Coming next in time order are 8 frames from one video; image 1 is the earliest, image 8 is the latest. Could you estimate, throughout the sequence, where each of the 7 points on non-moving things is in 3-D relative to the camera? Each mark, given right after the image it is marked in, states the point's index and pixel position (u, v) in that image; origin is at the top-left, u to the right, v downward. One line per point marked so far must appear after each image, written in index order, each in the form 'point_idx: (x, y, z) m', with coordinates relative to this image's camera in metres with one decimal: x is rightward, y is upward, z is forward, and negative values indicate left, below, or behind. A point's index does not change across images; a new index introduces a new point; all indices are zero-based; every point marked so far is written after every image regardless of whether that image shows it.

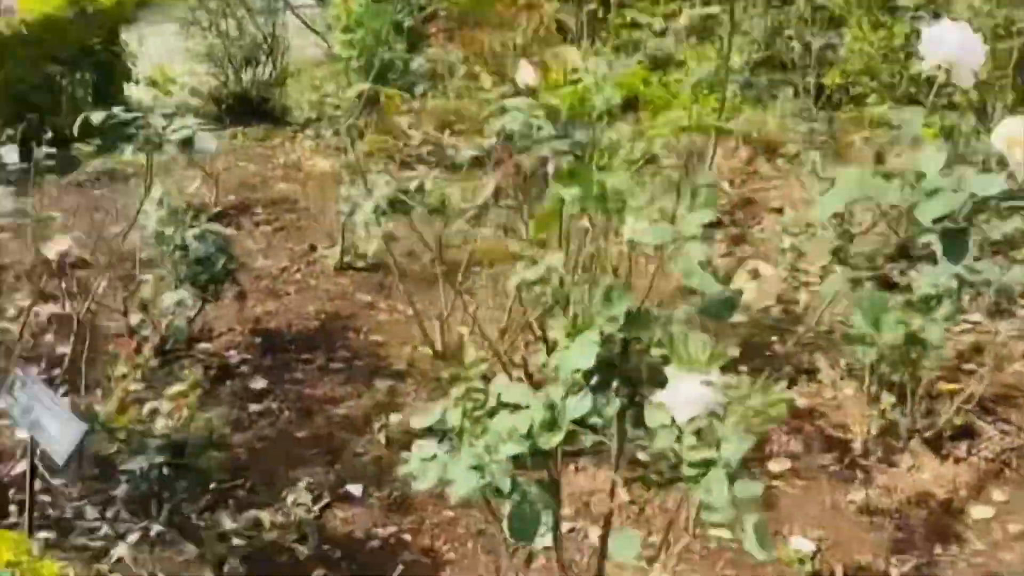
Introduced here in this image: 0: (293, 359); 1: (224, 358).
0: (-0.6, -0.2, +3.0) m
1: (-0.8, -0.2, +3.0) m
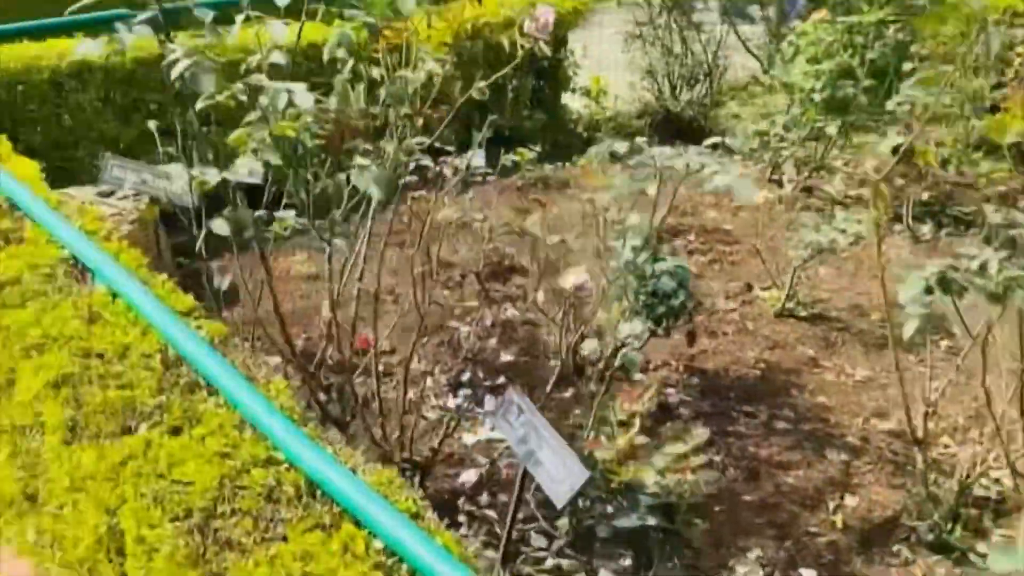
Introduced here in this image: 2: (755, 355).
0: (+0.6, -0.3, +2.8) m
1: (+0.4, -0.3, +2.8) m
2: (+0.7, -0.2, +2.8) m
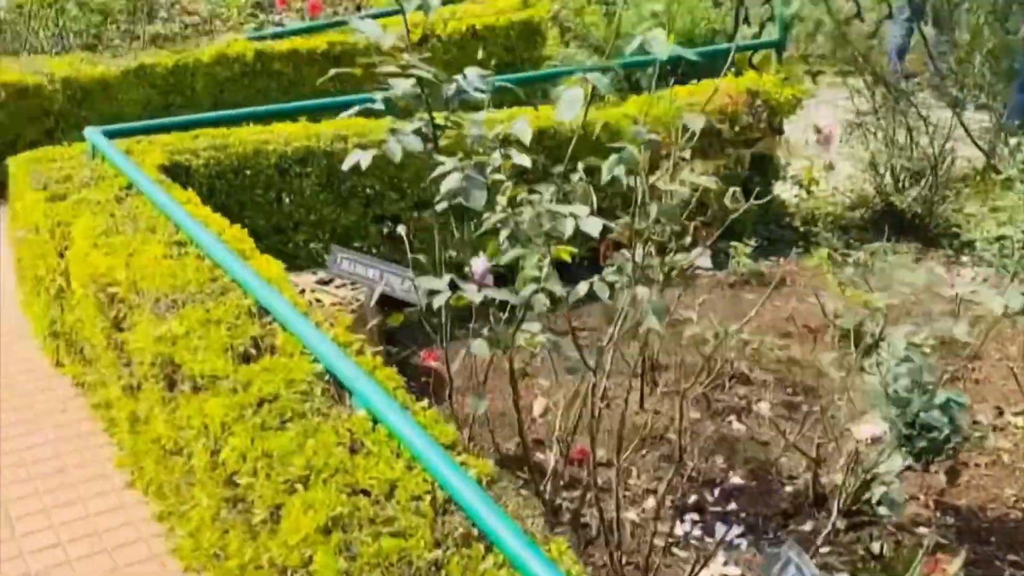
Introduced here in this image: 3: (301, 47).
0: (+1.2, -0.6, +2.5) m
1: (+1.0, -0.6, +2.6) m
2: (+1.2, -0.5, +2.5) m
3: (-1.0, +1.1, +5.0) m
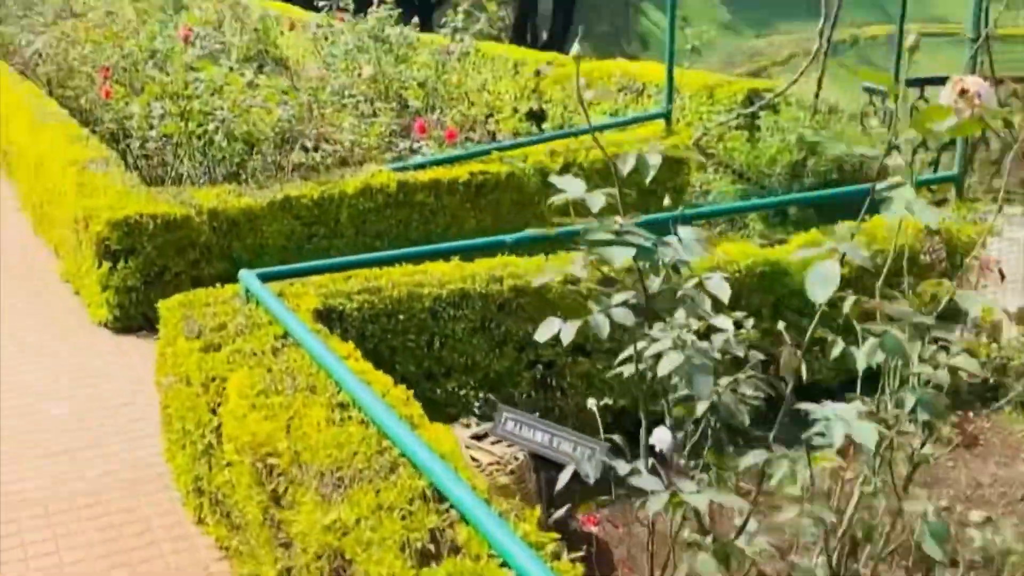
0: (+1.5, -1.0, +2.0) m
1: (+1.4, -1.0, +2.1) m
2: (+1.6, -0.9, +2.1) m
3: (-0.3, +0.5, +4.9) m
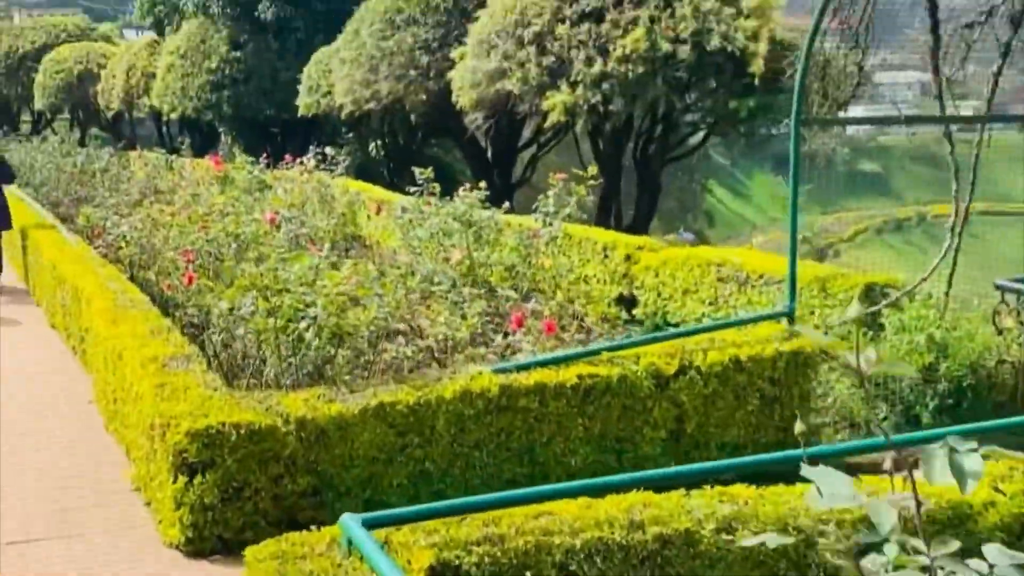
0: (+1.8, -1.5, +1.3) m
1: (+1.7, -1.4, +1.4) m
2: (+1.9, -1.3, +1.3) m
3: (+0.2, -0.4, +4.4) m
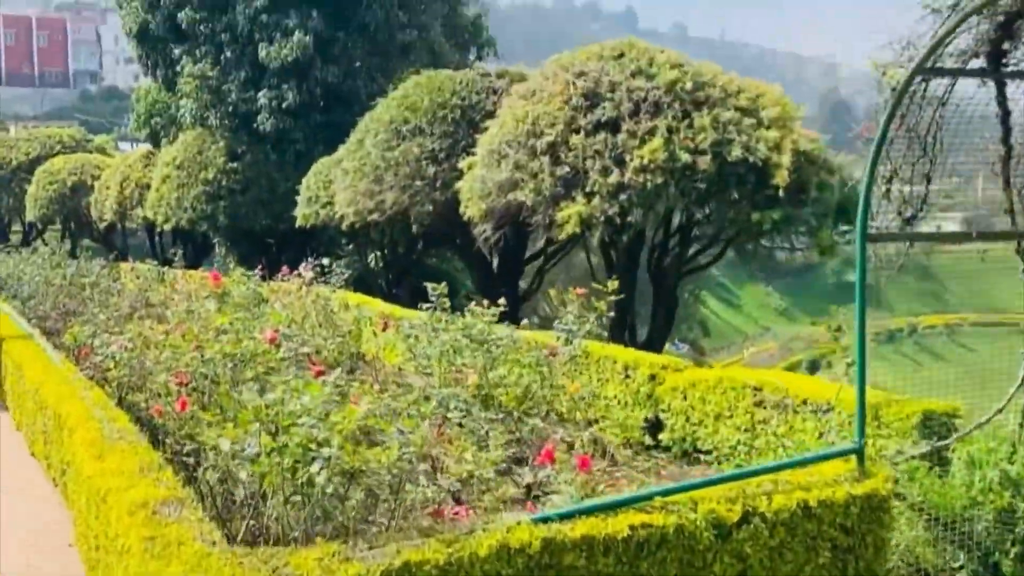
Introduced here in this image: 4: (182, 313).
0: (+2.0, -1.6, +0.6) m
1: (+1.8, -1.6, +0.7) m
2: (+2.1, -1.5, +0.7) m
3: (+0.3, -0.9, +3.9) m
4: (-2.7, -0.2, +8.7) m
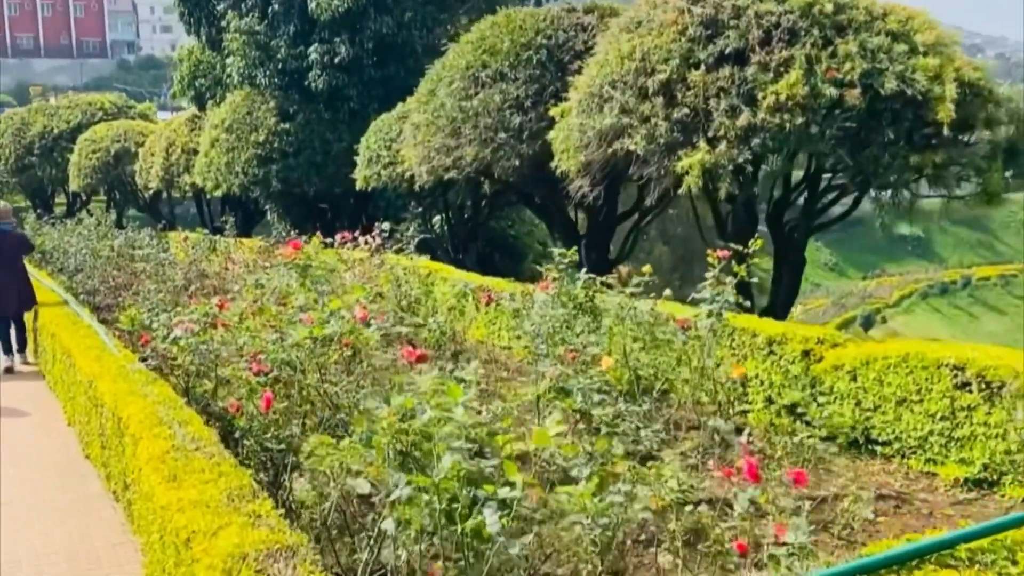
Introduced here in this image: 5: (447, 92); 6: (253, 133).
0: (+2.6, -1.6, -0.6) m
1: (+2.4, -1.6, -0.4) m
2: (+2.7, -1.5, -0.5) m
3: (+1.0, -0.8, +2.7) m
4: (-1.9, 0.0, +7.6) m
5: (-0.6, +1.9, +10.1) m
6: (-4.3, +2.5, +17.4) m
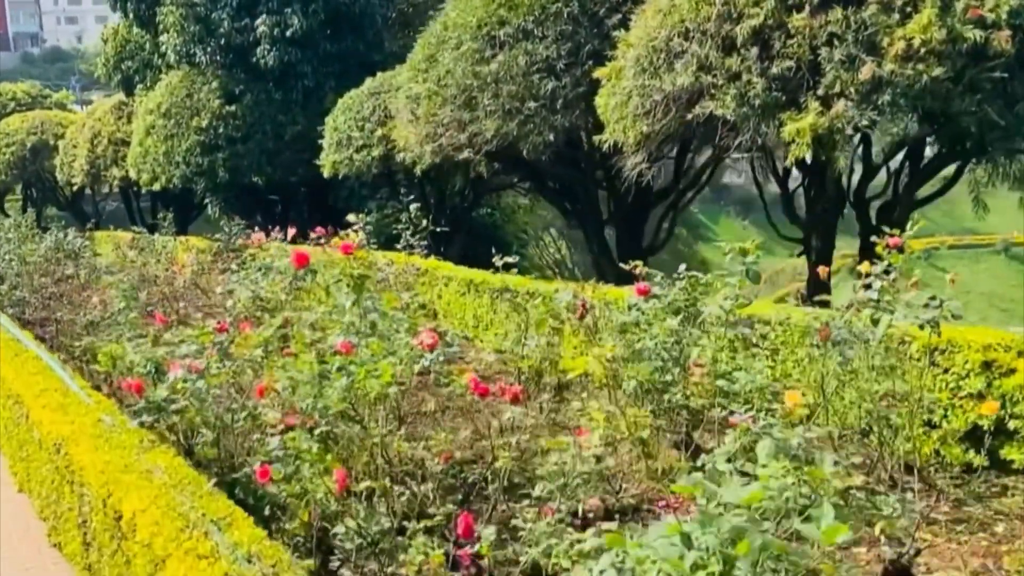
0: (+3.6, -1.6, -1.9) m
1: (+3.4, -1.6, -1.8) m
2: (+3.7, -1.5, -1.8) m
3: (+1.8, -0.8, +1.2) m
4: (-1.5, -0.1, +5.9) m
5: (-0.5, +1.9, +8.4) m
6: (-4.6, +2.5, +15.5) m
